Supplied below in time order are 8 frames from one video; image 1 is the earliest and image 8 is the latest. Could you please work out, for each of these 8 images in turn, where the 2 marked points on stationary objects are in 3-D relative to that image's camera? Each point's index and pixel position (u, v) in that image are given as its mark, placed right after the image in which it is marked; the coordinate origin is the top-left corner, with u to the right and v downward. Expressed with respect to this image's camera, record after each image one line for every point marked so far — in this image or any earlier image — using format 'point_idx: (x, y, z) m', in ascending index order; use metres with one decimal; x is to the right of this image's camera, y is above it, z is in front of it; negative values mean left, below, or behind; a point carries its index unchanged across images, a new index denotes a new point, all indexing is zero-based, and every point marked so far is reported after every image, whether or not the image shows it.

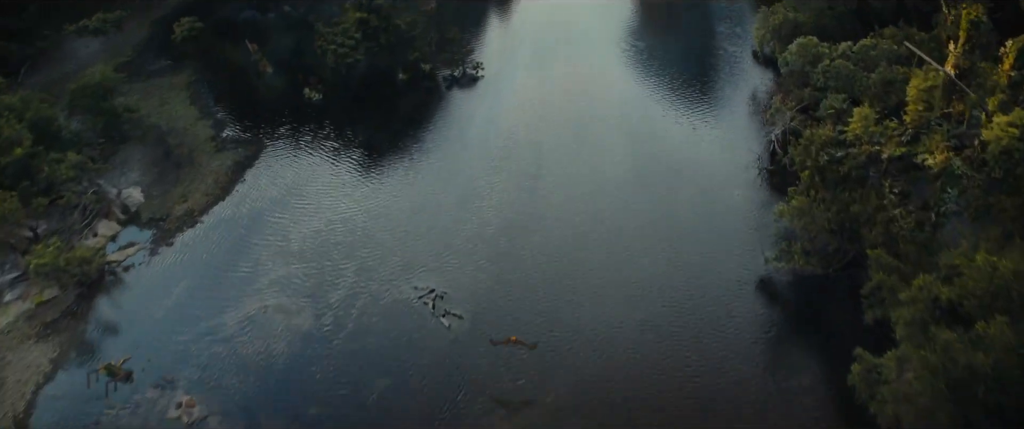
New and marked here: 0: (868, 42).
0: (+6.6, +3.2, +18.2) m
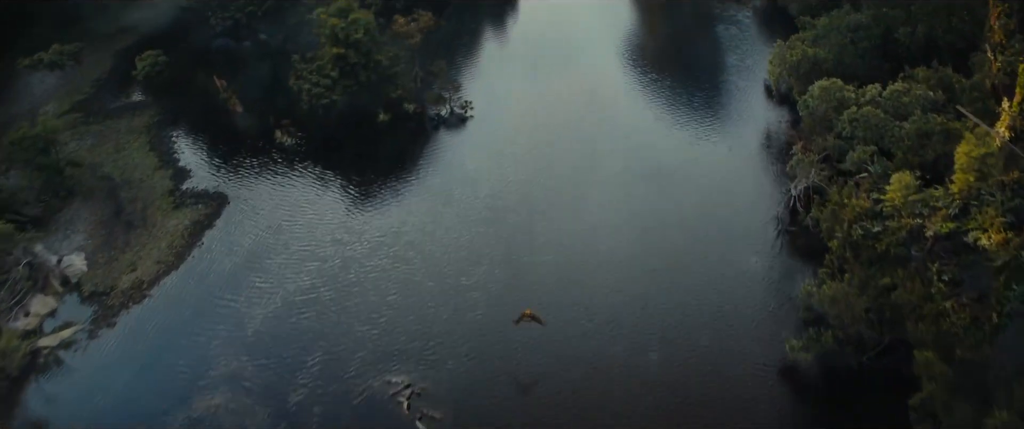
0: (+6.4, +2.1, +16.3) m
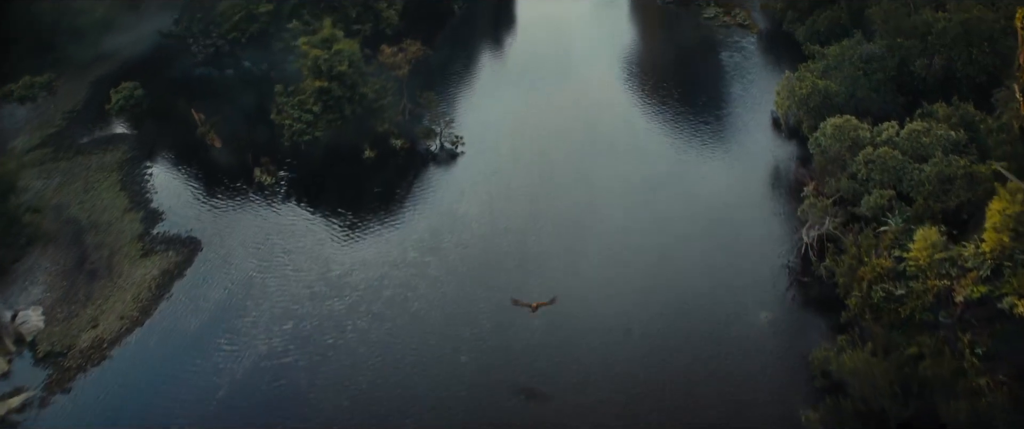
0: (+6.3, +1.4, +15.3) m
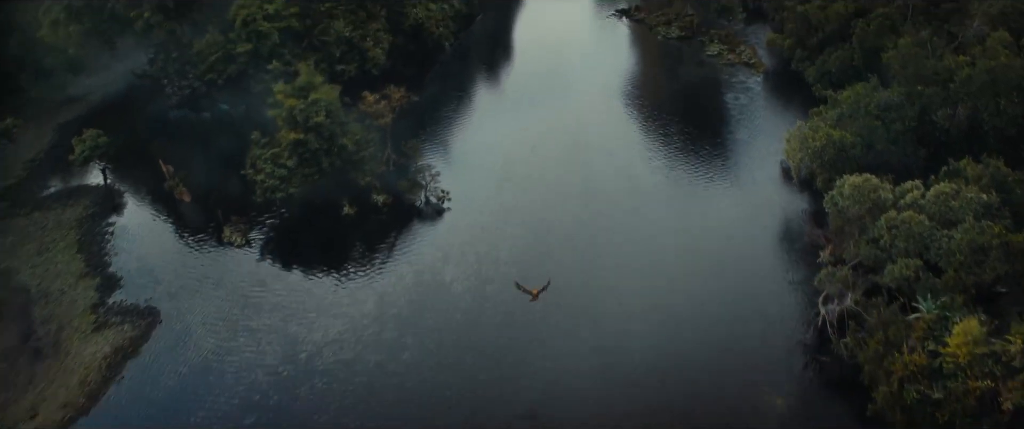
0: (+6.1, +0.4, +13.9) m
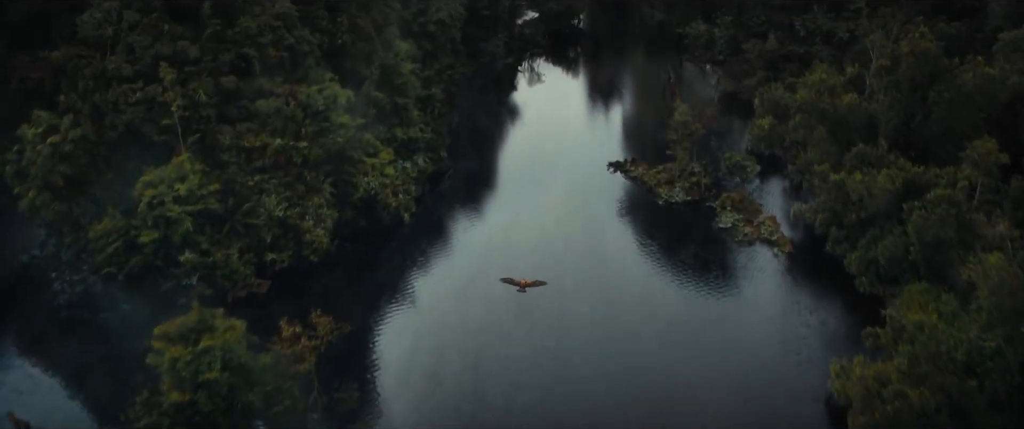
0: (+5.6, -3.0, +9.4) m
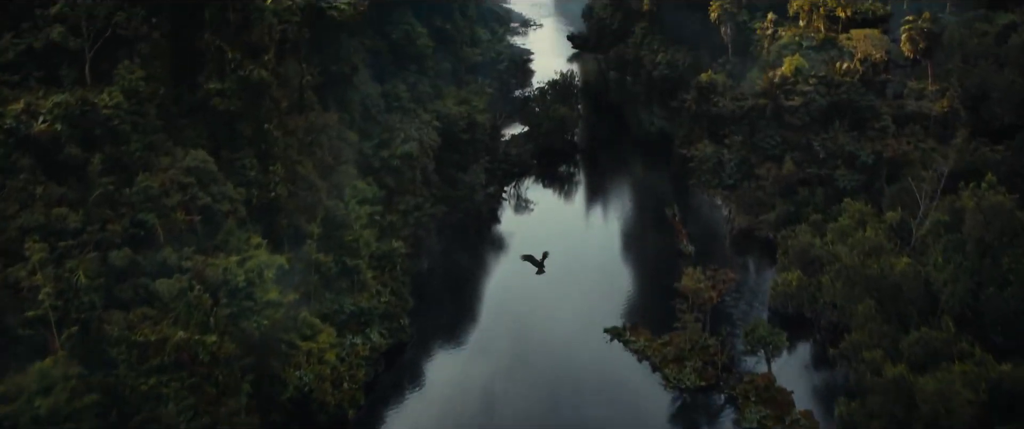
0: (+5.2, -5.2, +5.0) m
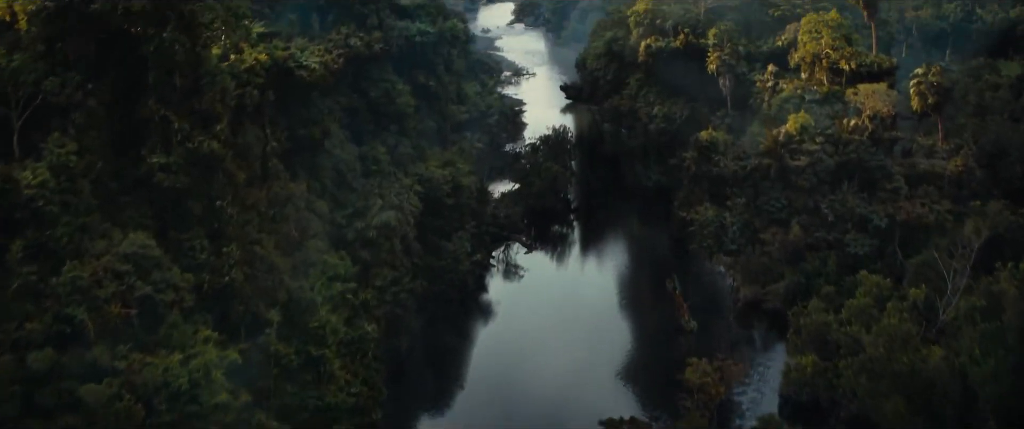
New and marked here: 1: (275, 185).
0: (+5.0, -6.0, +2.8) m
1: (-4.3, +0.5, +18.2) m
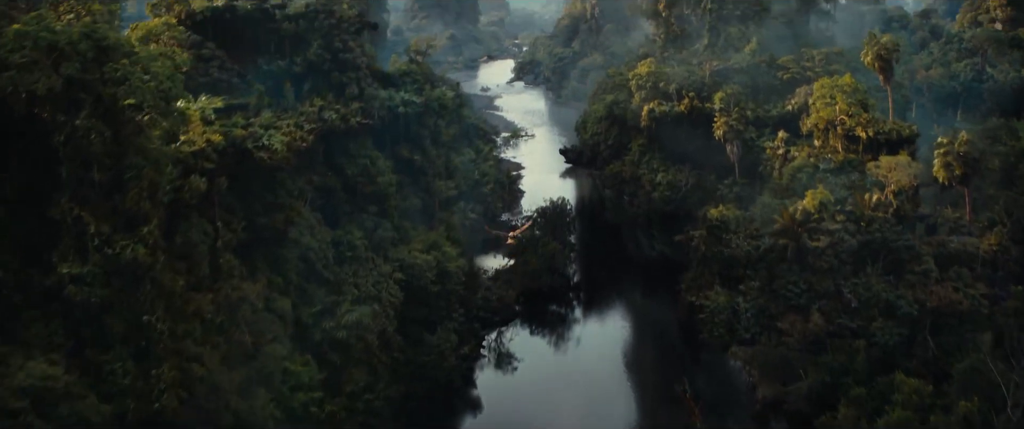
0: (+4.7, -6.8, +0.1) m
1: (-4.5, -1.1, +15.8) m
